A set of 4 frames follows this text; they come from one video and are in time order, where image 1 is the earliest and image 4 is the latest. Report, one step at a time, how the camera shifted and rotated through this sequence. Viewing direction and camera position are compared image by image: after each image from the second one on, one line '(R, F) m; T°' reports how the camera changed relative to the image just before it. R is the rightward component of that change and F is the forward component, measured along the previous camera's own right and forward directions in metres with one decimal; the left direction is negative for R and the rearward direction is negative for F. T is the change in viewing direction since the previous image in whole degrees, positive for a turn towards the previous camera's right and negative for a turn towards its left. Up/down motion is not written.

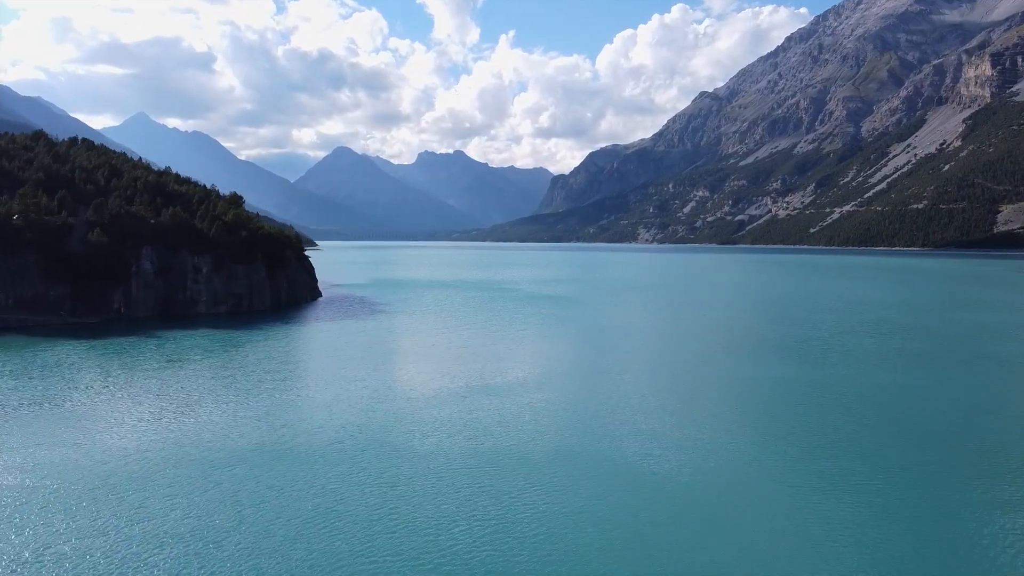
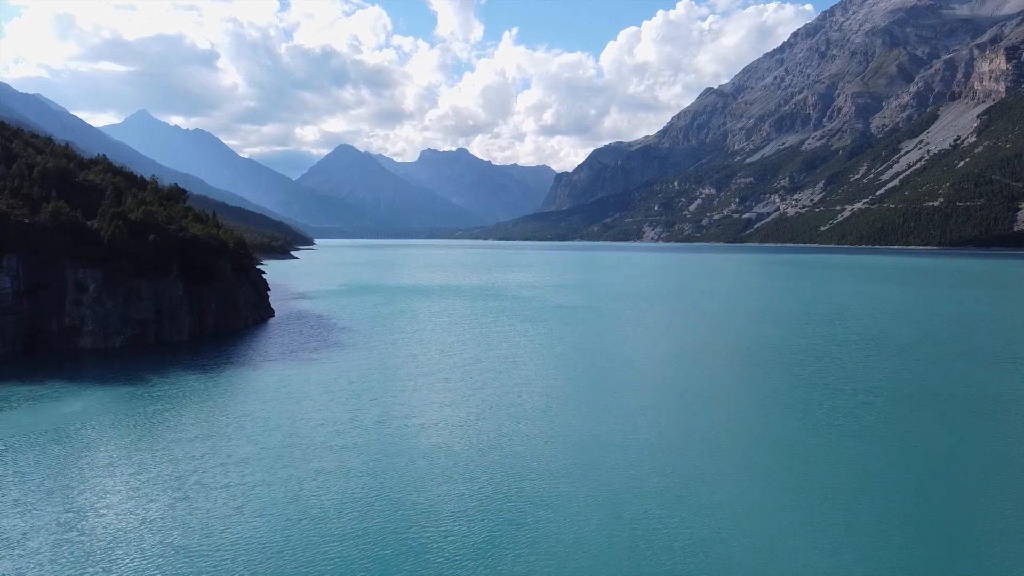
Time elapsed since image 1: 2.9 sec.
(+0.3, +6.8) m; 0°
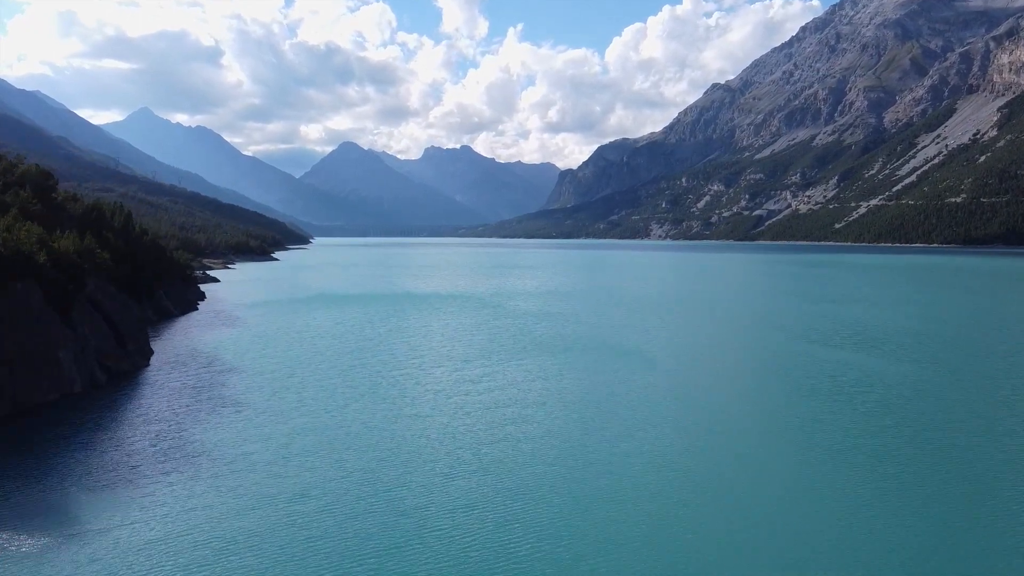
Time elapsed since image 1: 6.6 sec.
(+0.5, +9.5) m; 0°
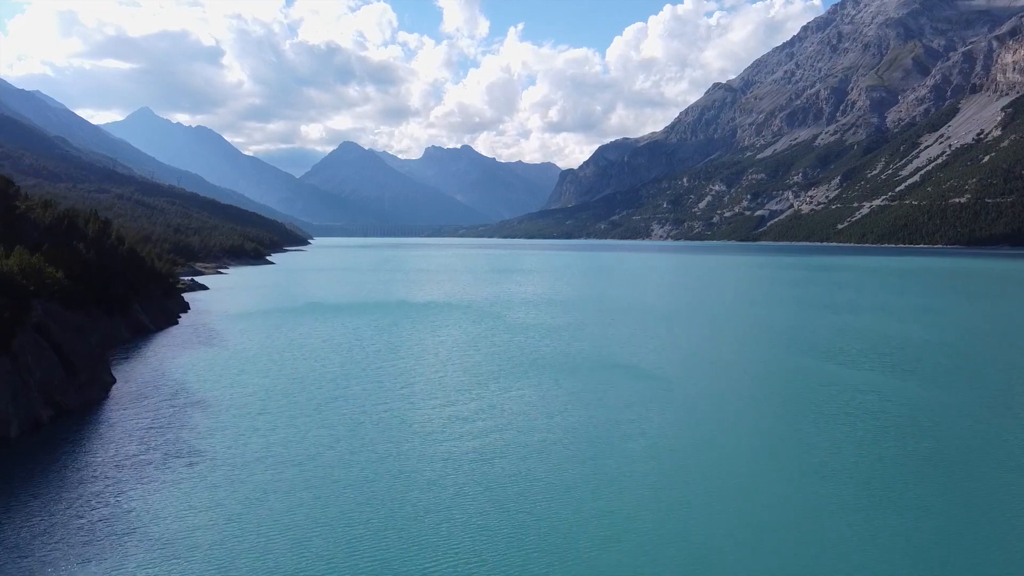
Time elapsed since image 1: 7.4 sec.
(+0.2, +1.8) m; 0°
